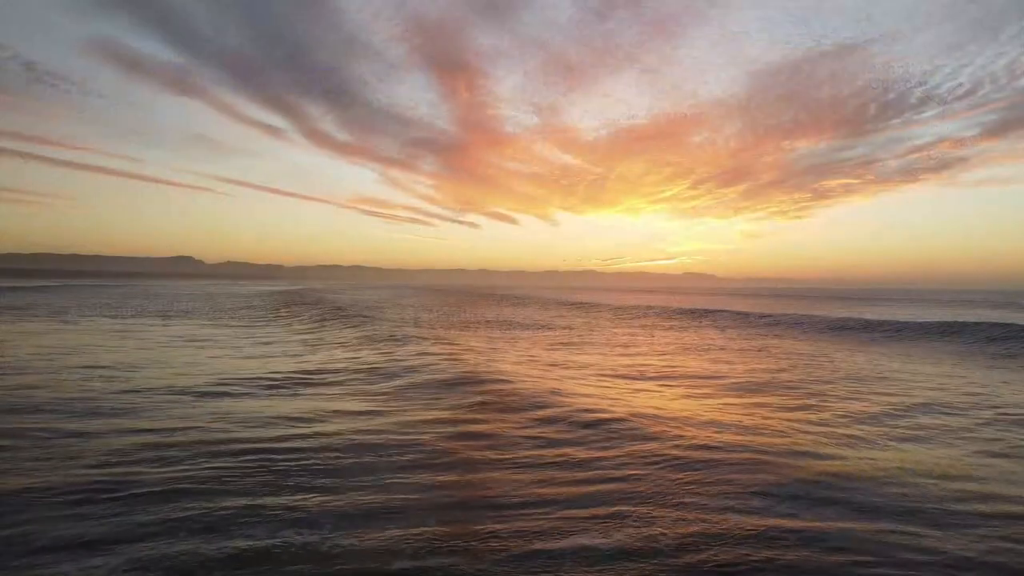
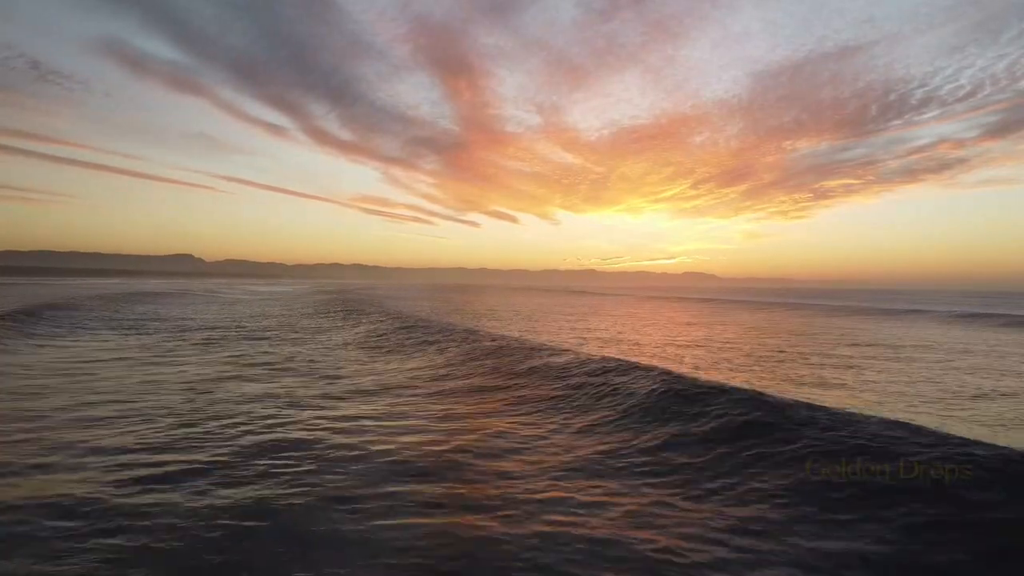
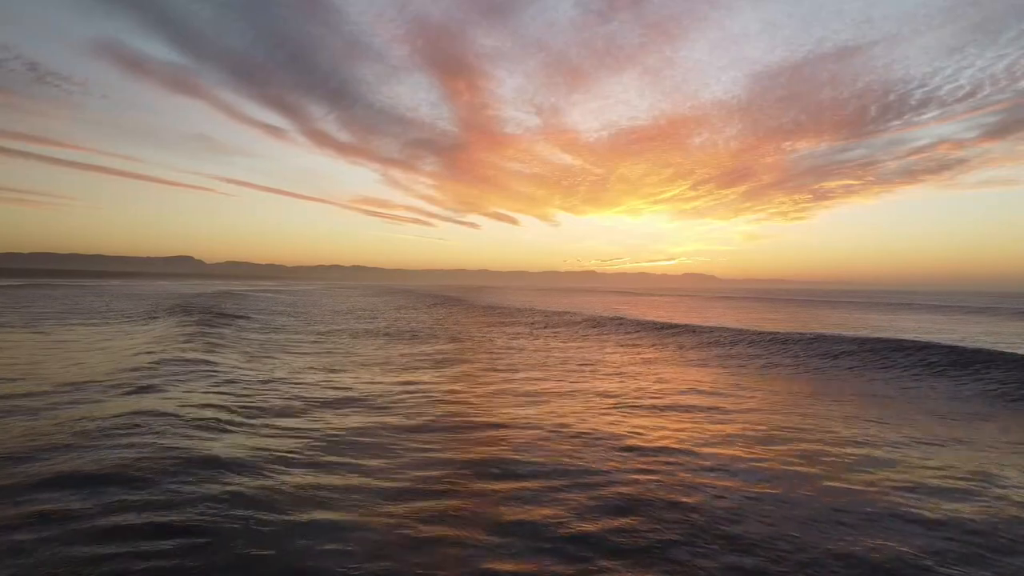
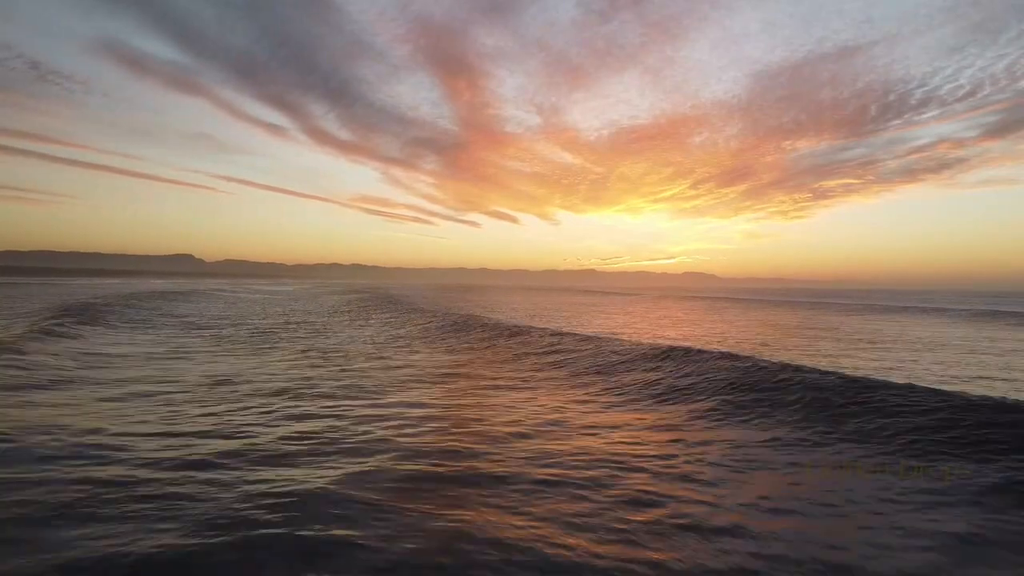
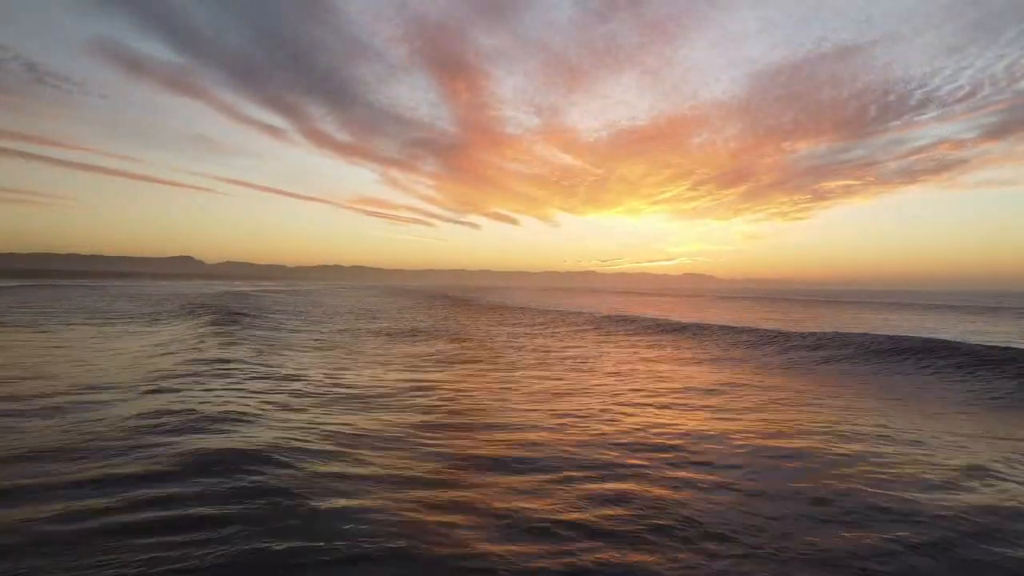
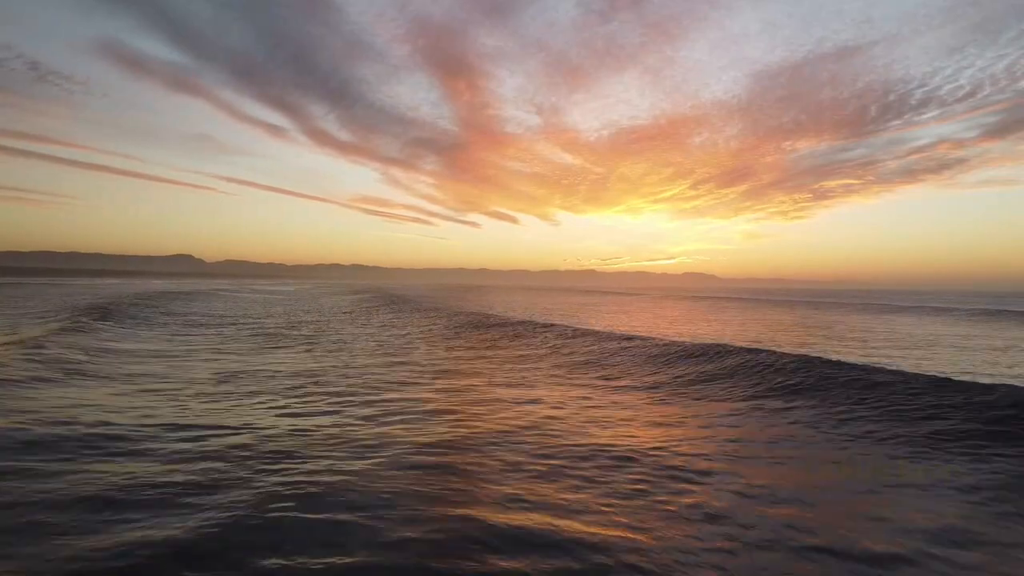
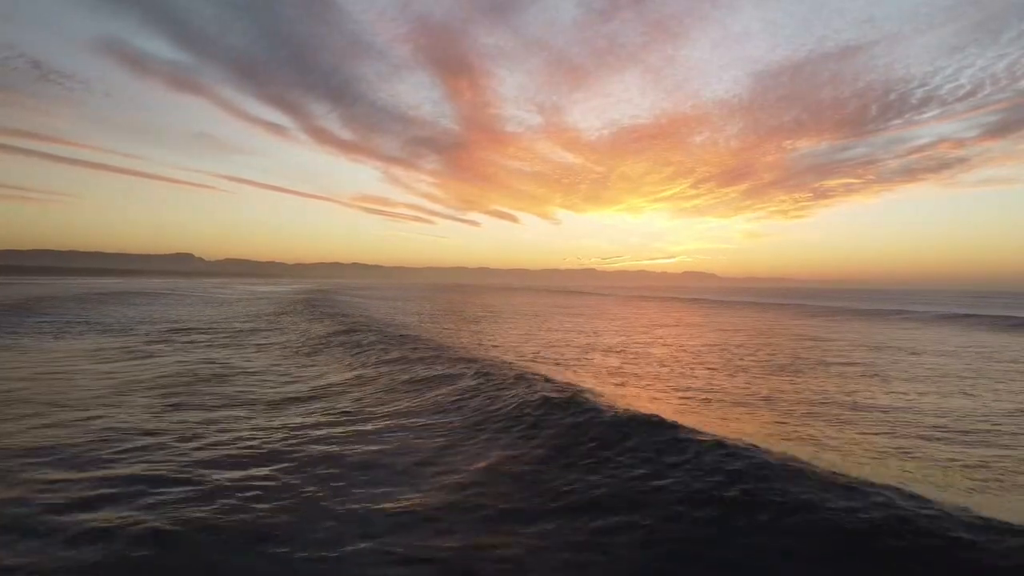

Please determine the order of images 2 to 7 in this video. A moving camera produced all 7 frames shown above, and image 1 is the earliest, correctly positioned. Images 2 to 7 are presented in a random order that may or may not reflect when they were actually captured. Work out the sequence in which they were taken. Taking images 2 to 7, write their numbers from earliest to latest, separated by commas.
5, 3, 6, 4, 2, 7
